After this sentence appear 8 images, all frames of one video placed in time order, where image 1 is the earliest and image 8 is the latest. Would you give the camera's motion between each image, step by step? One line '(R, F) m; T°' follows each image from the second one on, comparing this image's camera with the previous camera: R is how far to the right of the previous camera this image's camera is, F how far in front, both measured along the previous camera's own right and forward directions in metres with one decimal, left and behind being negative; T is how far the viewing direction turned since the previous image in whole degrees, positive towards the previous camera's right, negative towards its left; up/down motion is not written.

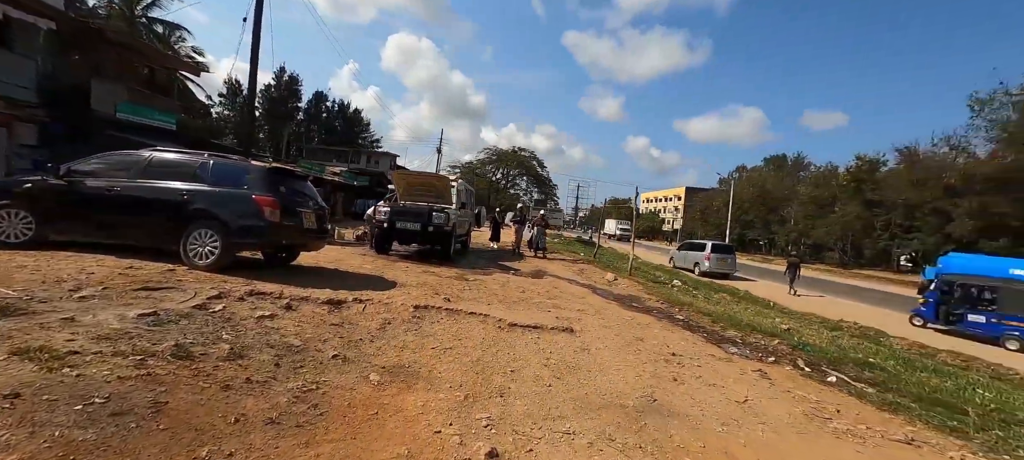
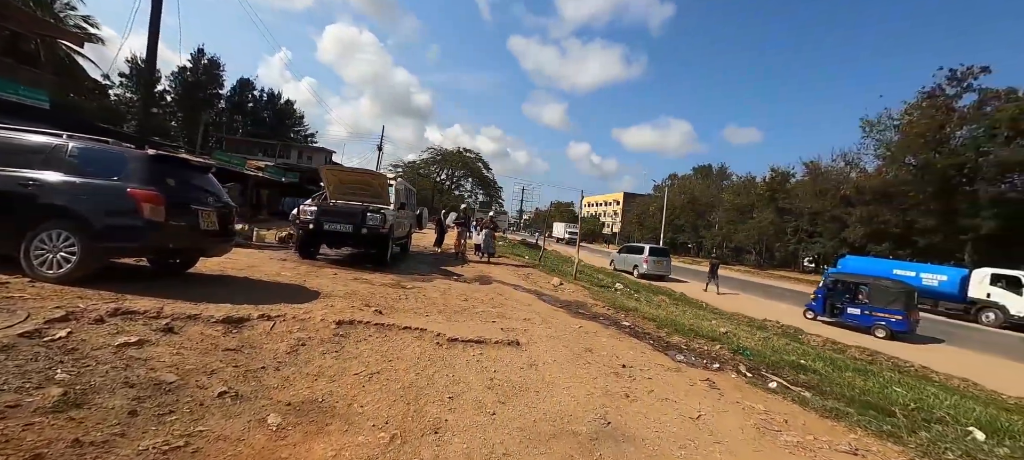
(0.0, +0.5) m; +8°
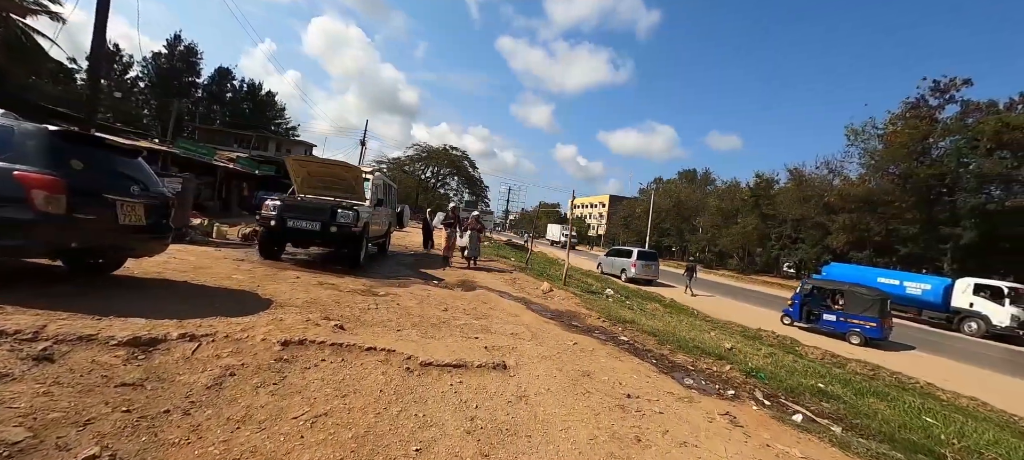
(0.0, +0.8) m; +2°
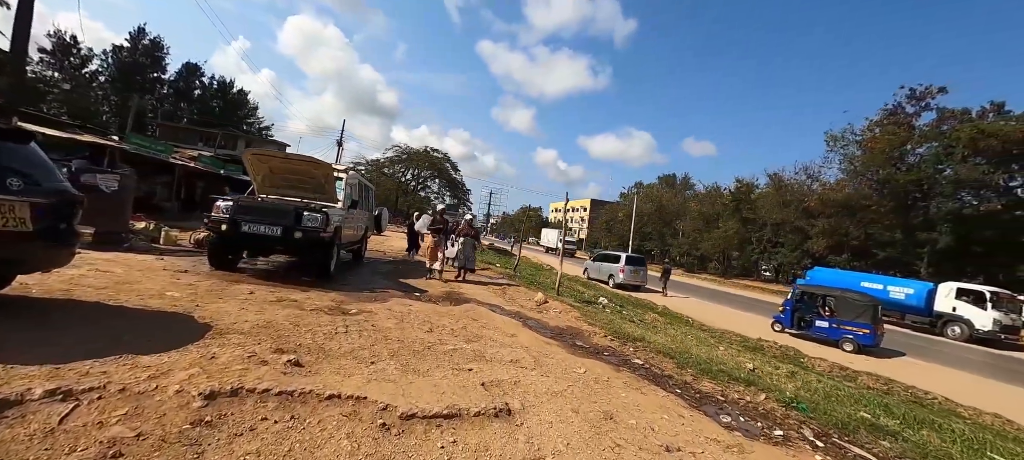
(-0.2, +0.9) m; +3°
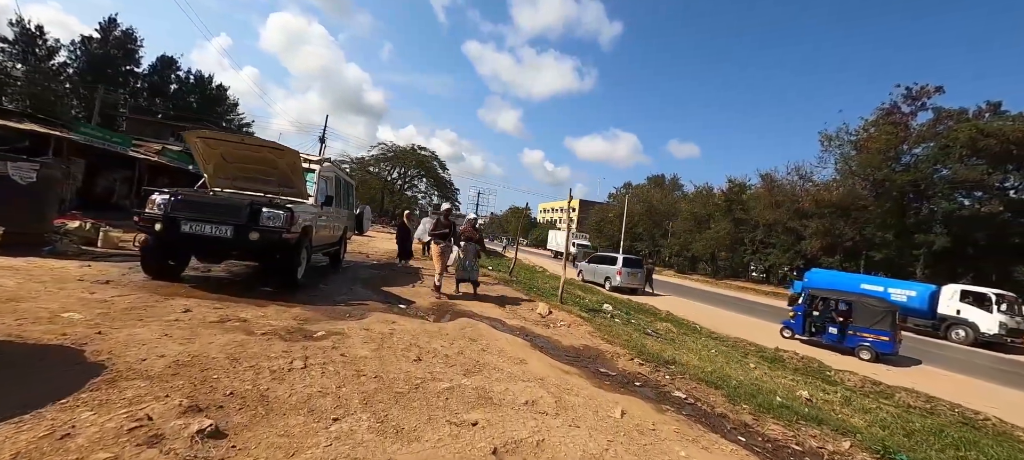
(-0.2, +1.1) m; +2°
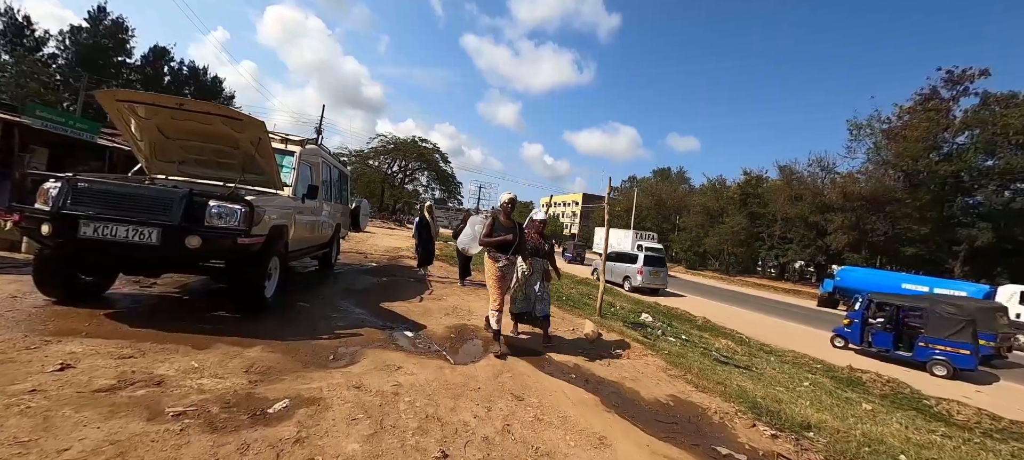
(-0.5, +1.7) m; 0°
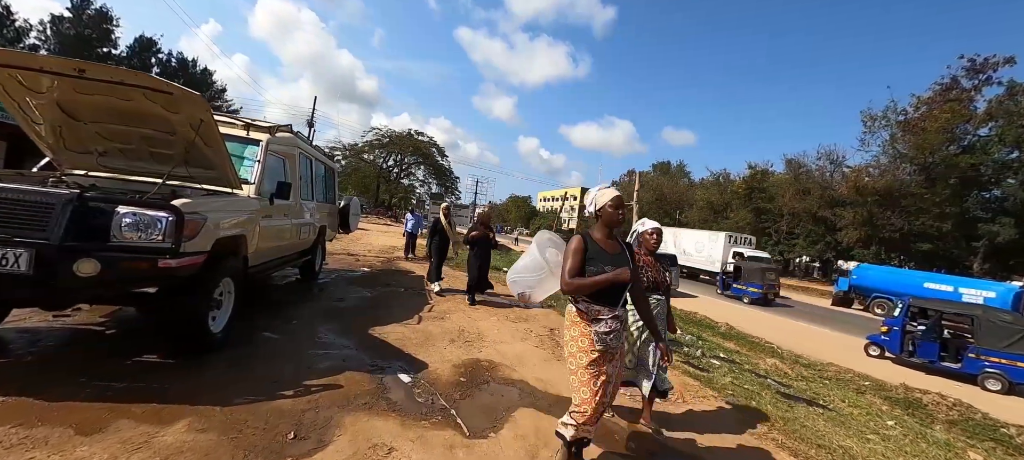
(-0.3, +1.2) m; +1°
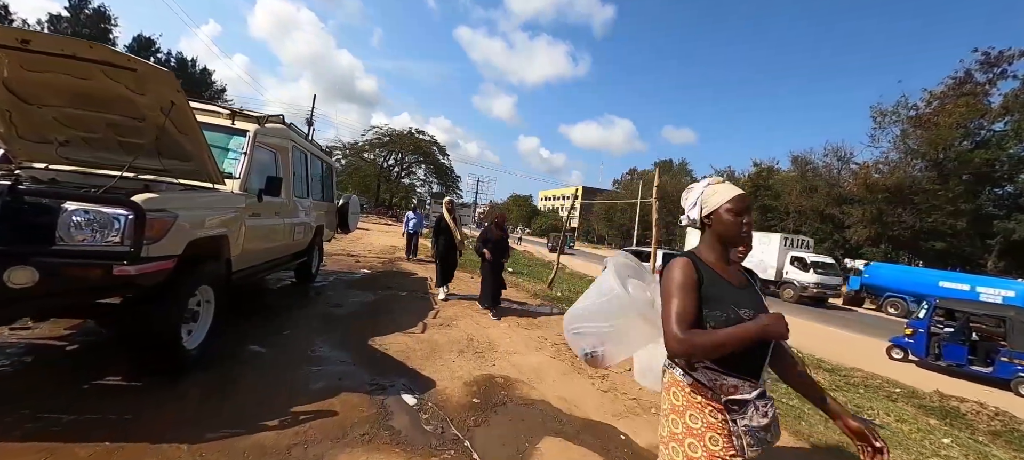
(-0.2, +0.5) m; 0°
